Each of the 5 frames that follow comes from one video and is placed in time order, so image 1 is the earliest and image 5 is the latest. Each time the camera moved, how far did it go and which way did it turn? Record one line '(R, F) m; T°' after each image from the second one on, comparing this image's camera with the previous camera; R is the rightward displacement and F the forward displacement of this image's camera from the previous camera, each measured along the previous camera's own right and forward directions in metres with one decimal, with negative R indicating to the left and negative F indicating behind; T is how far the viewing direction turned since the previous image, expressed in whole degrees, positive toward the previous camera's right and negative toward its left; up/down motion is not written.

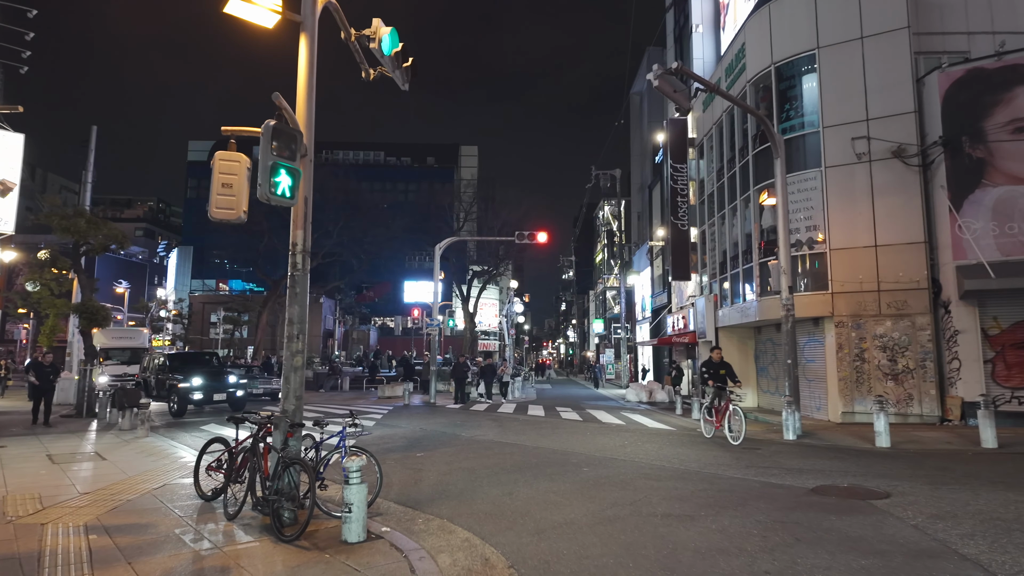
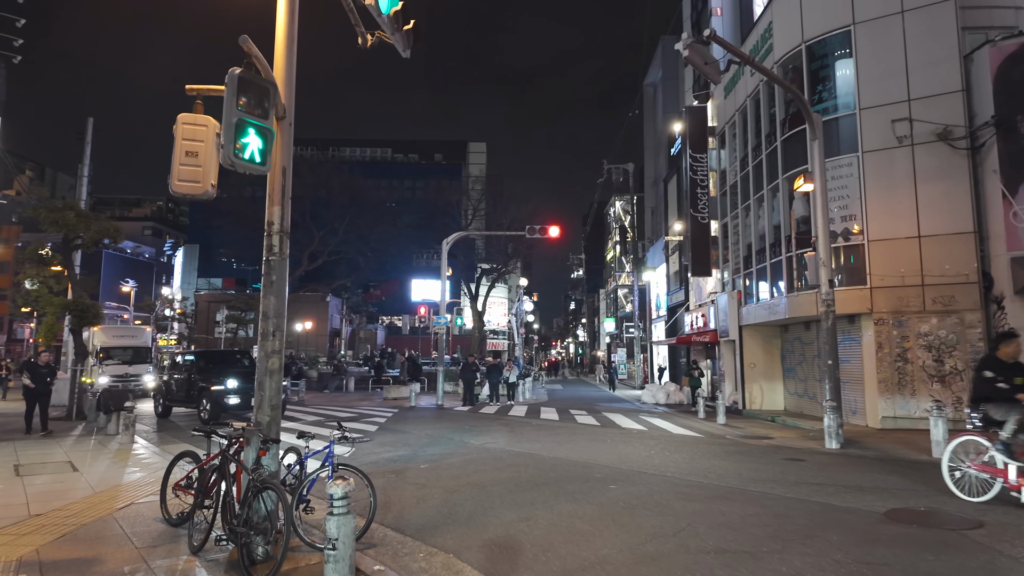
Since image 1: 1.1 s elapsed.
(-0.1, +1.2) m; -1°
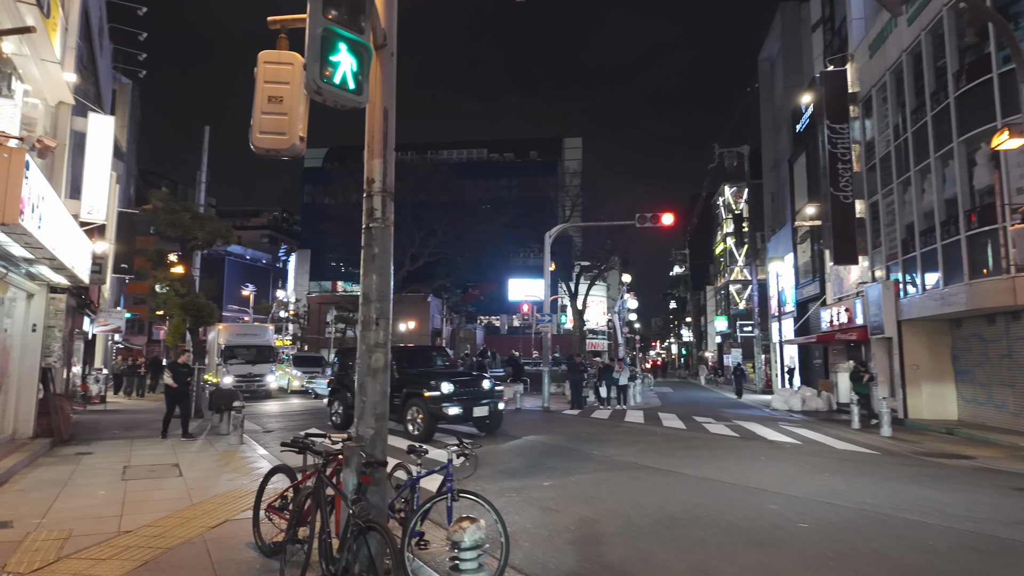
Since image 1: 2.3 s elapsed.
(-0.6, +1.5) m; -9°
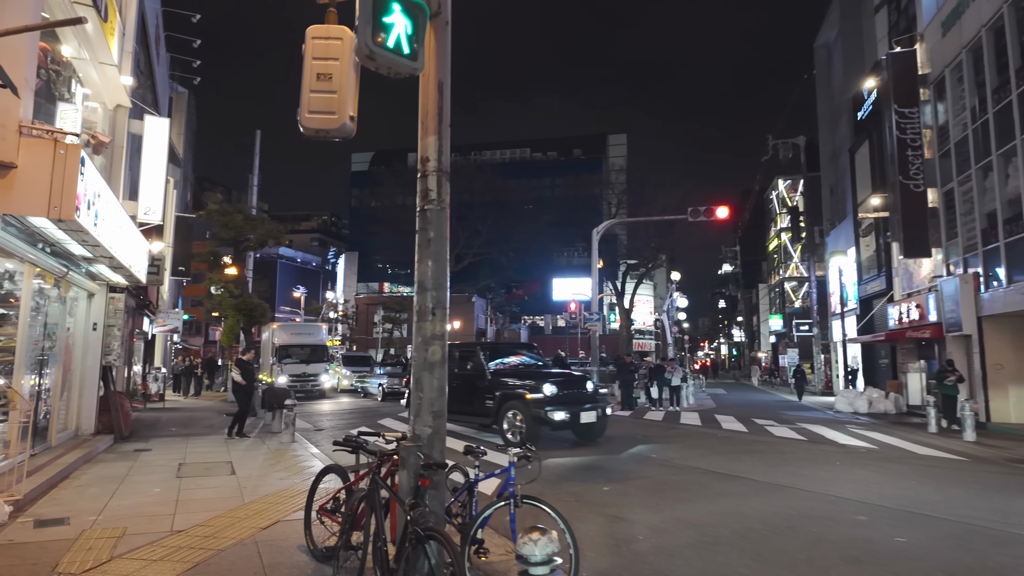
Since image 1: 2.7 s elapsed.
(-0.2, +0.4) m; -4°
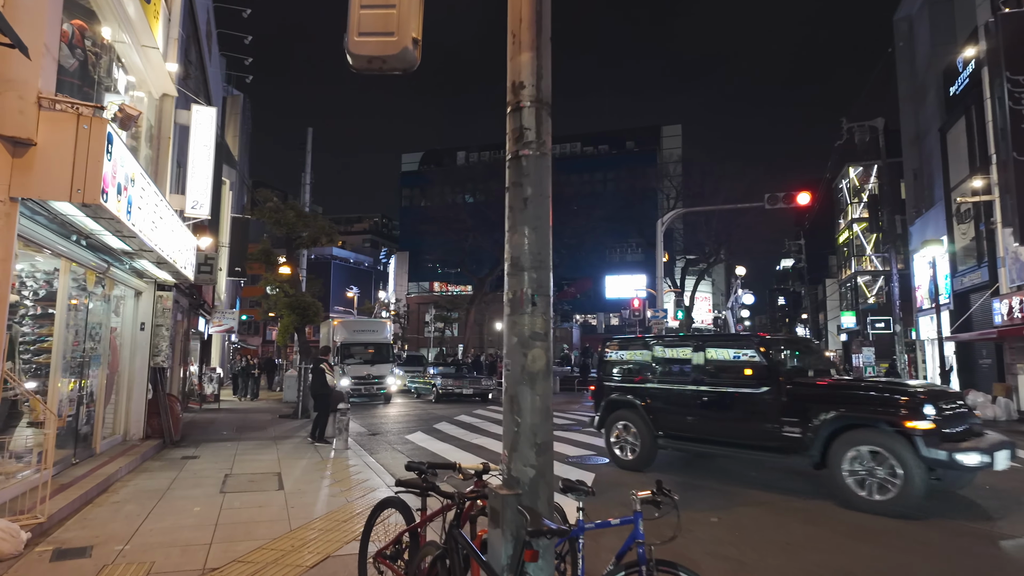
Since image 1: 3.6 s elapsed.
(-0.4, +1.2) m; -5°
